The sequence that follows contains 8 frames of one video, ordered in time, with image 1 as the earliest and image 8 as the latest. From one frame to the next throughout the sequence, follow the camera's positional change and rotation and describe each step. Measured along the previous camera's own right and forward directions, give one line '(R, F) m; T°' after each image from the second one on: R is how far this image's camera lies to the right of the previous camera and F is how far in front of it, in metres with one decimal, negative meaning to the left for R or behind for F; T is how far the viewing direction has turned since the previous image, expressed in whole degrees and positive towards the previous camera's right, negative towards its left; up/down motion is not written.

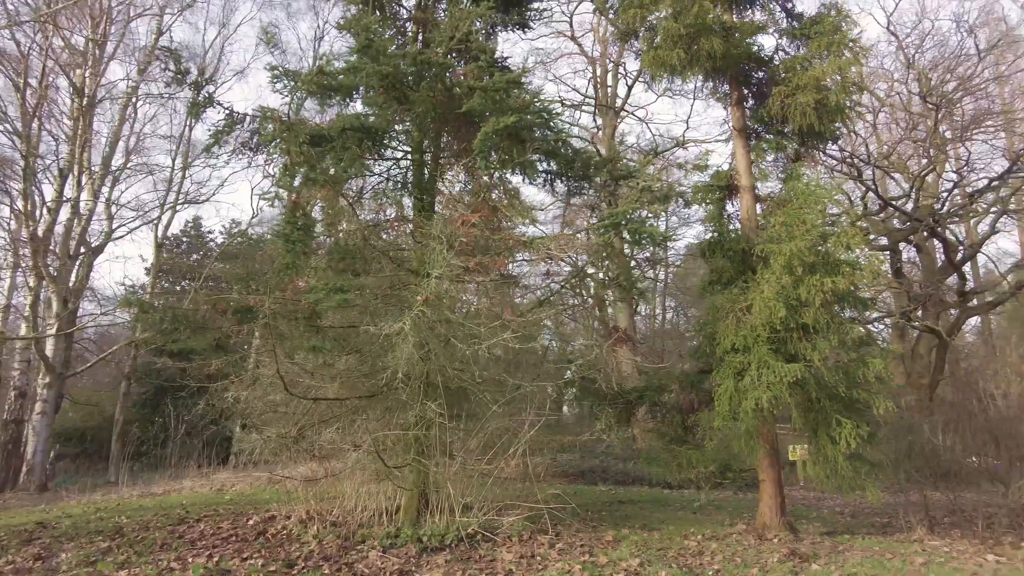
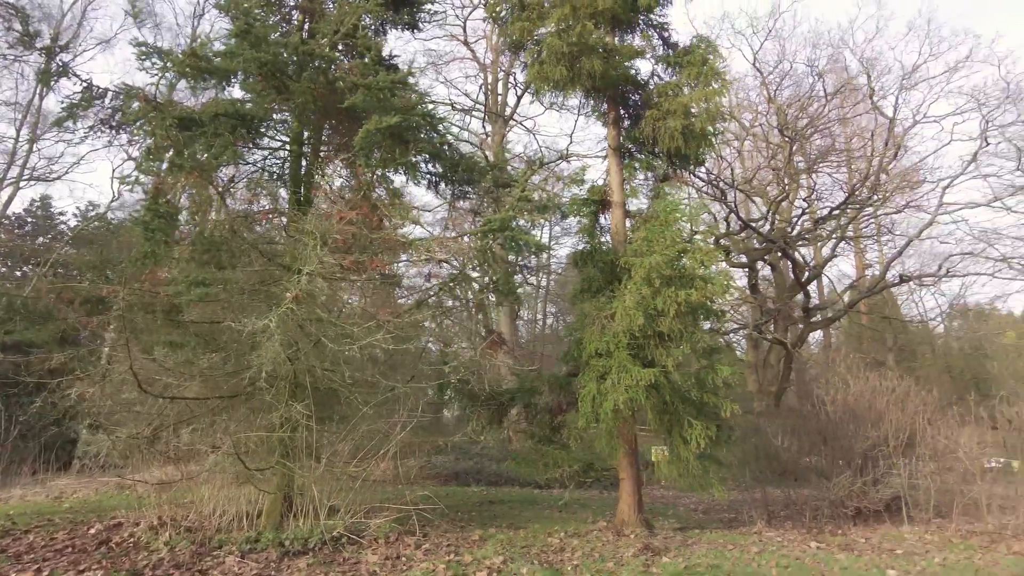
(+0.1, -0.1) m; +10°
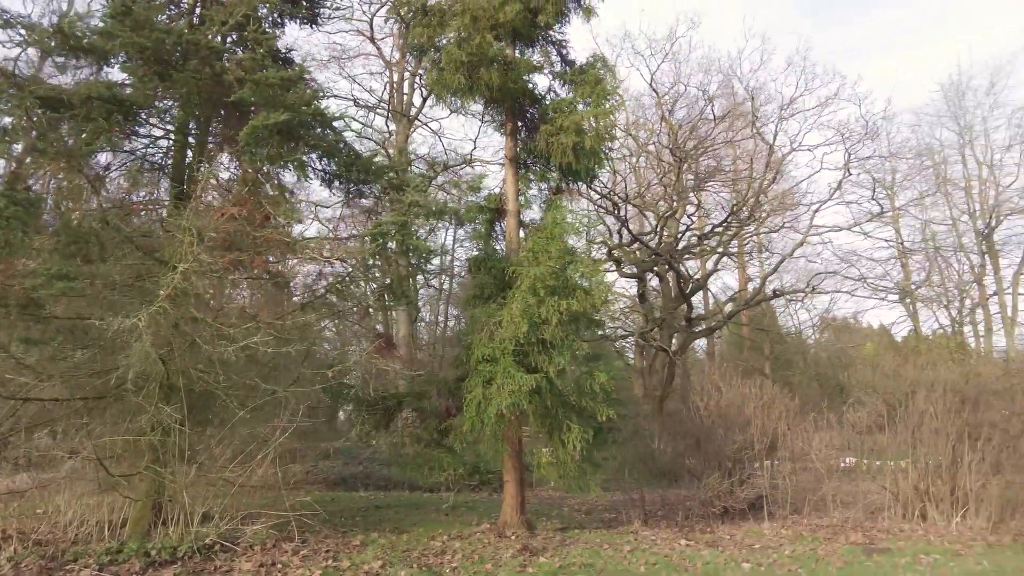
(+0.1, -0.1) m; +8°
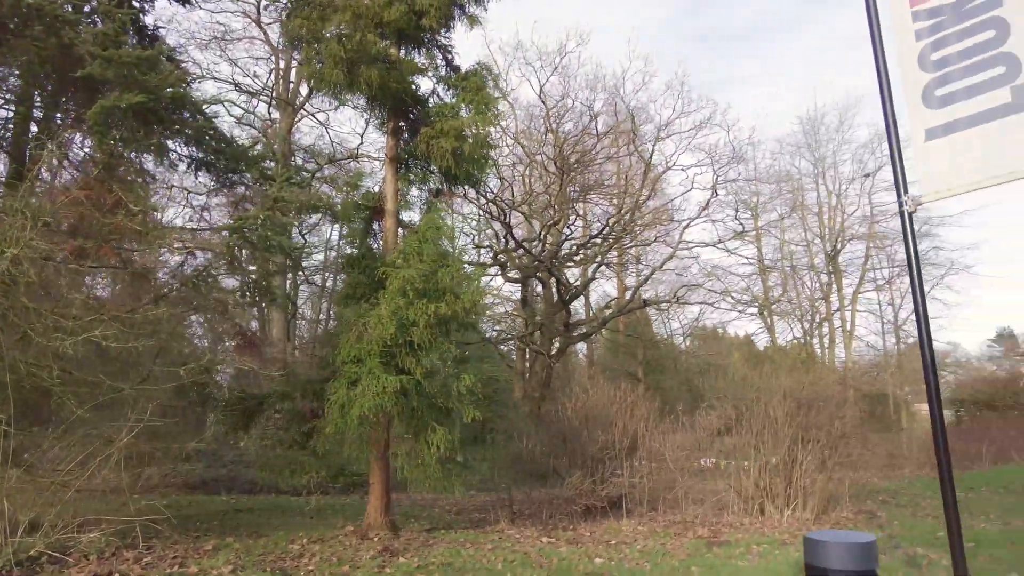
(+0.2, -0.1) m; +10°
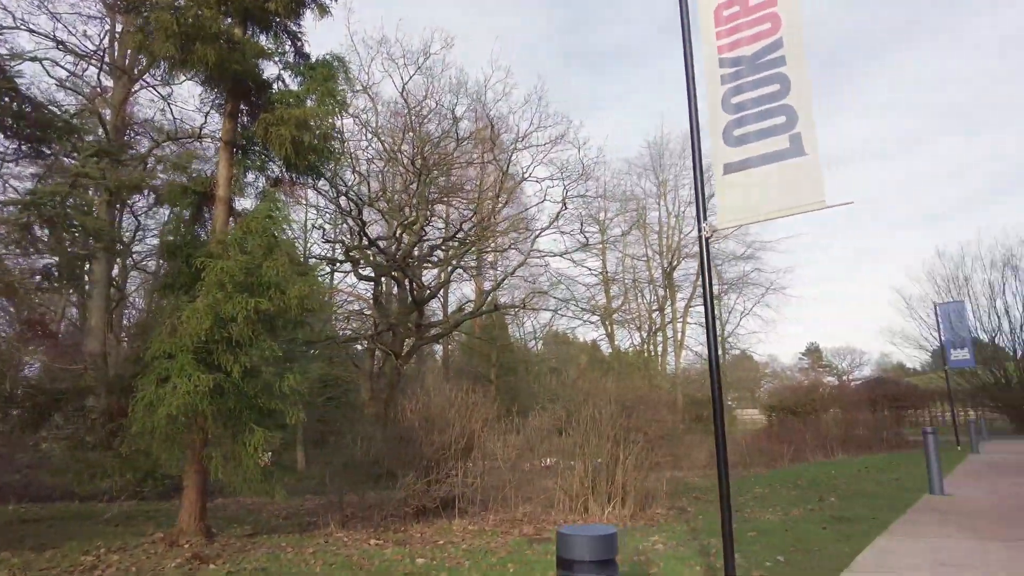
(+0.2, -0.1) m; +12°
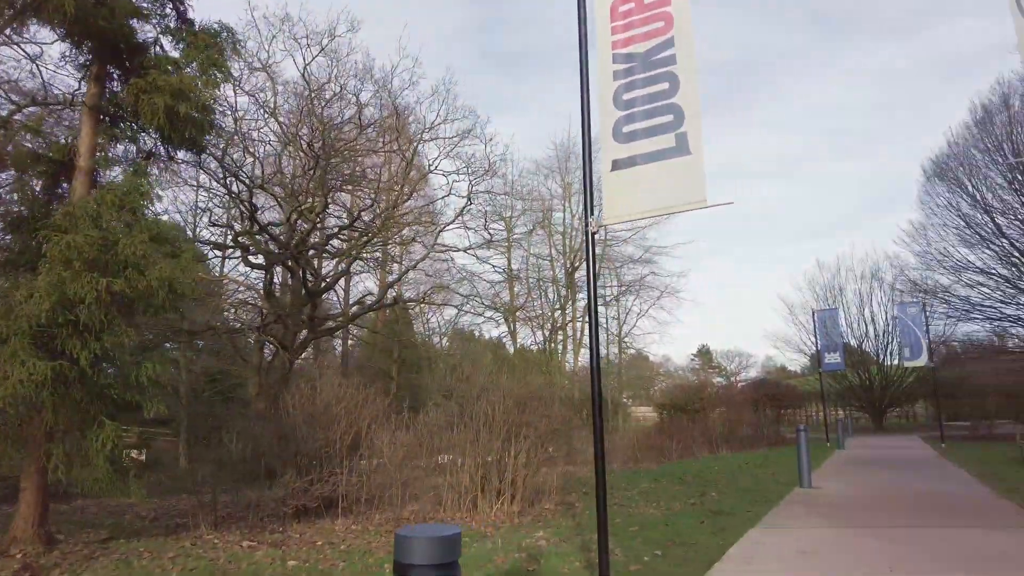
(+0.2, +0.2) m; +8°
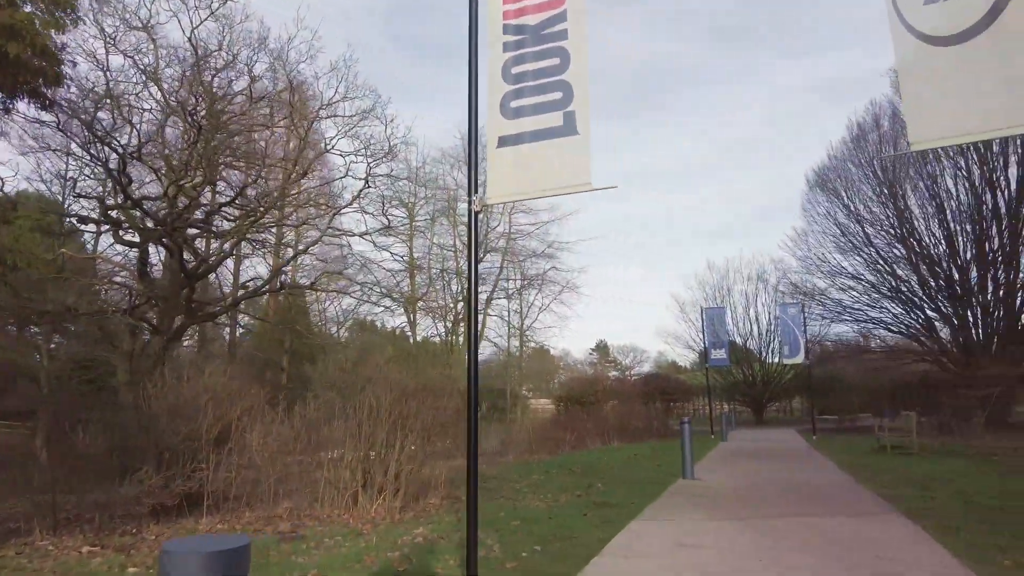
(+0.2, +0.3) m; +8°
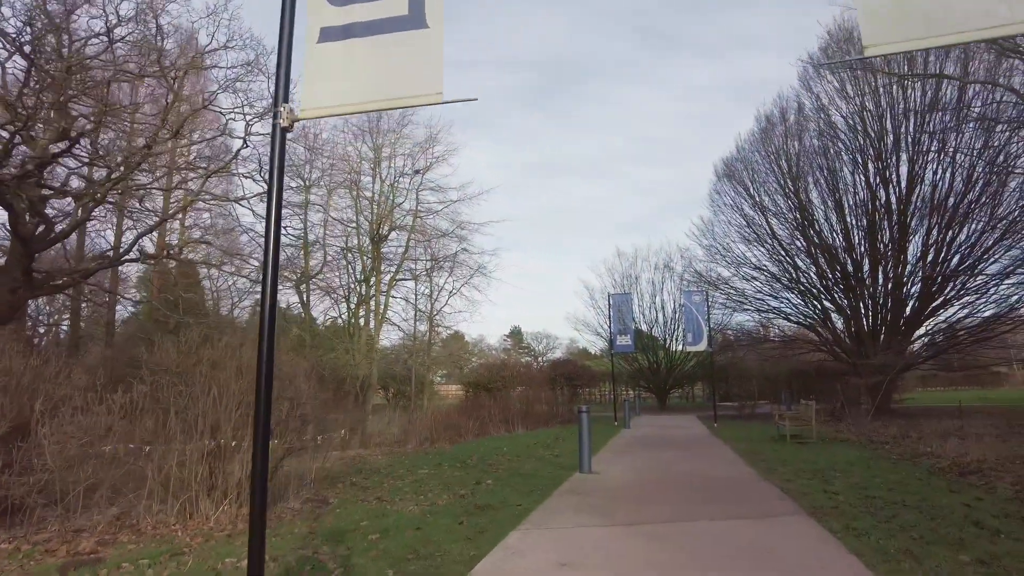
(+0.5, +1.1) m; +7°
